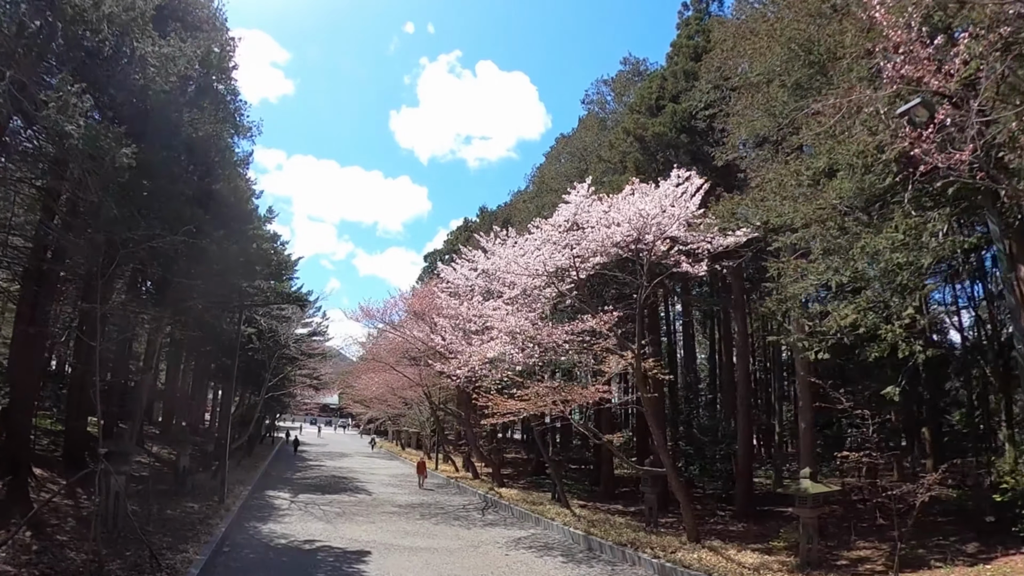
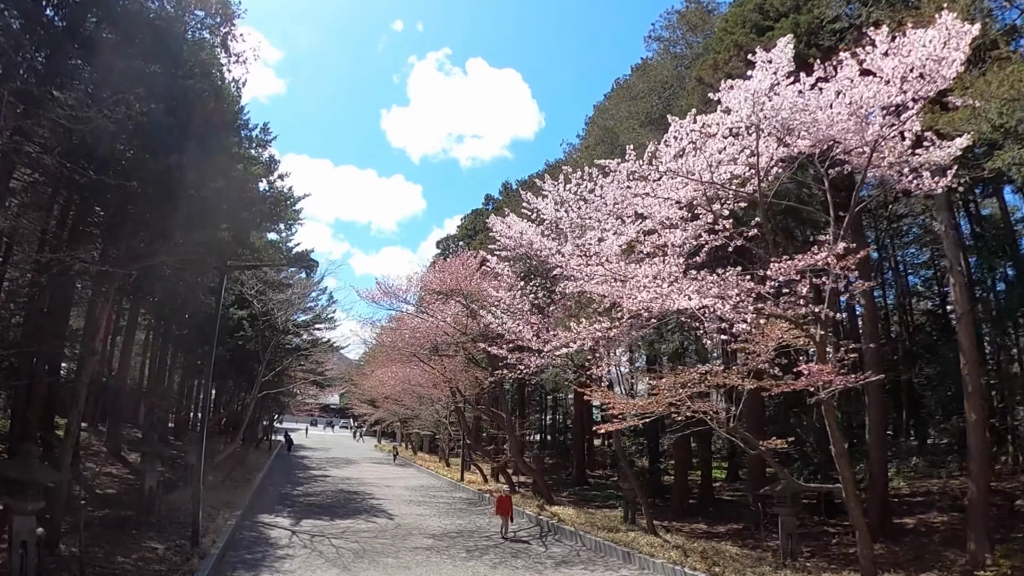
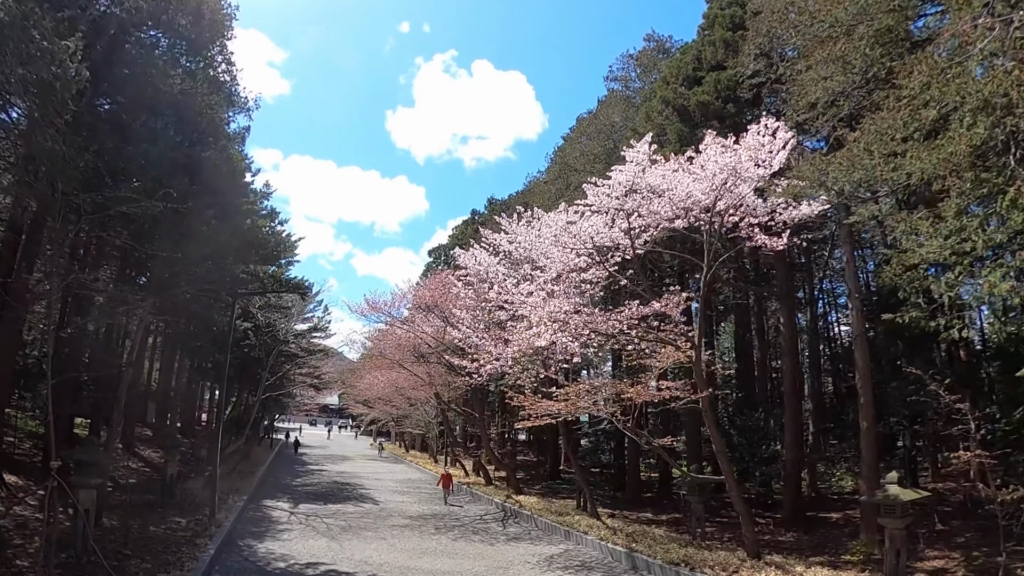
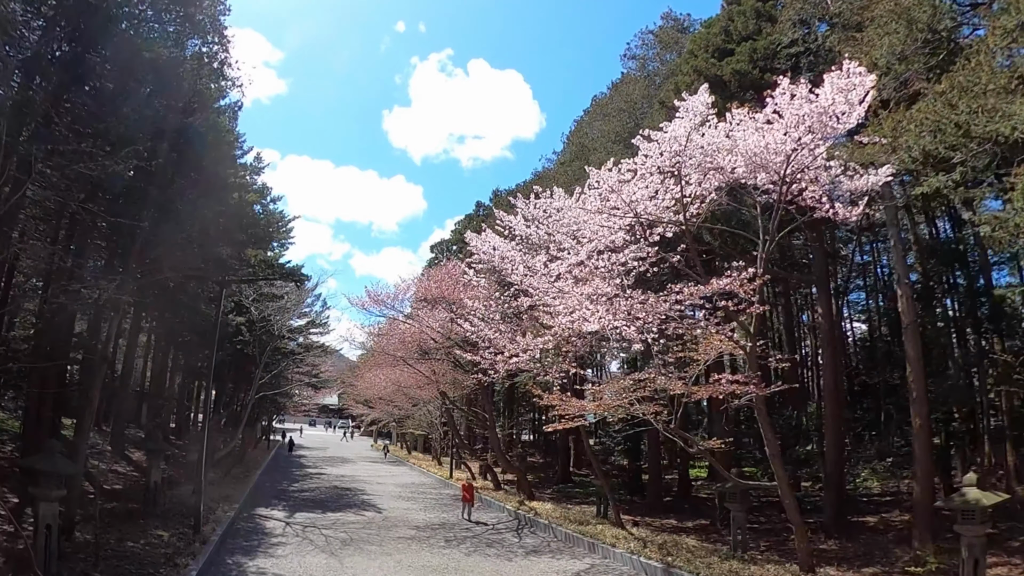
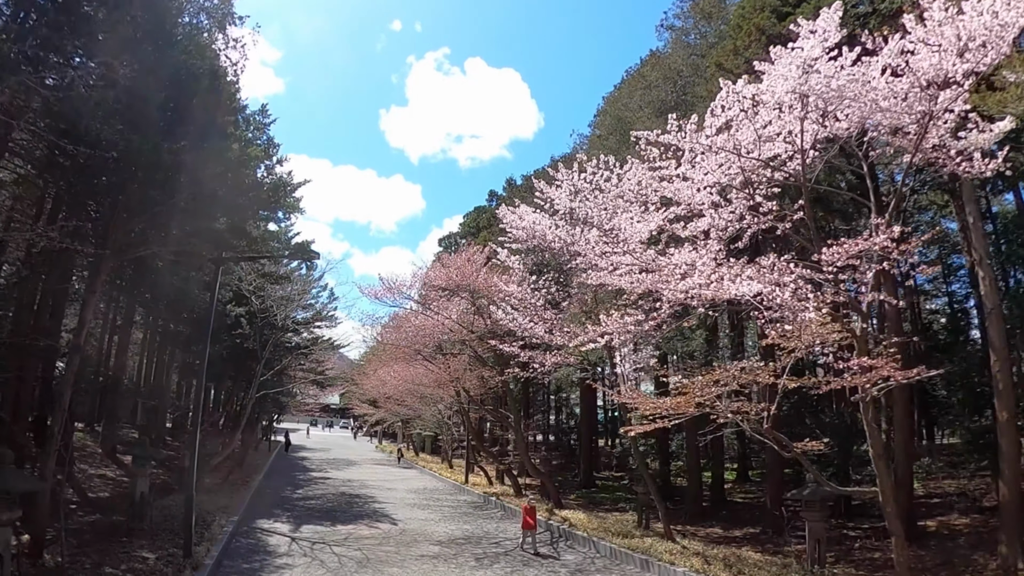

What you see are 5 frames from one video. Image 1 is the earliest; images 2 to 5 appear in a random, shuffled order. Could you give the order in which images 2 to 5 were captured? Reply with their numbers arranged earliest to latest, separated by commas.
3, 4, 2, 5
